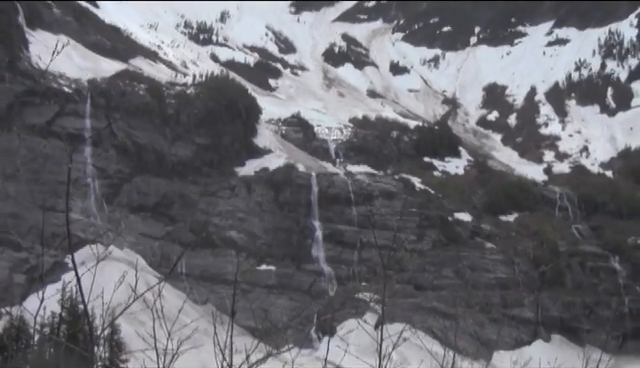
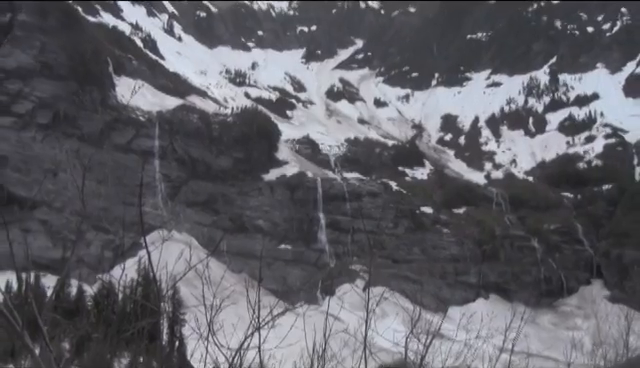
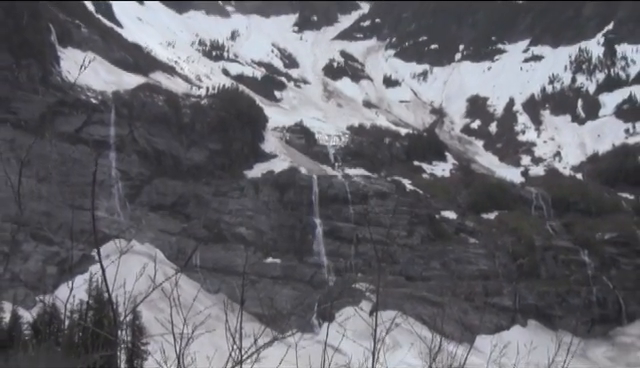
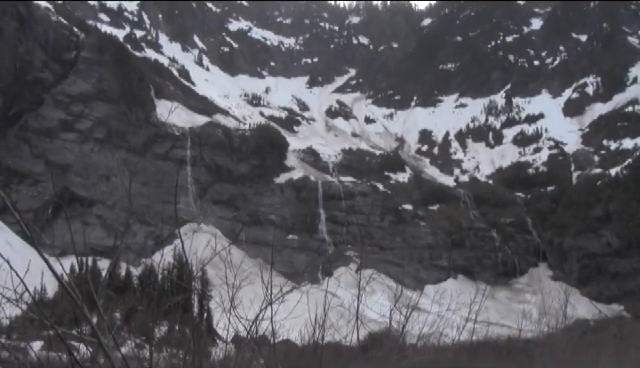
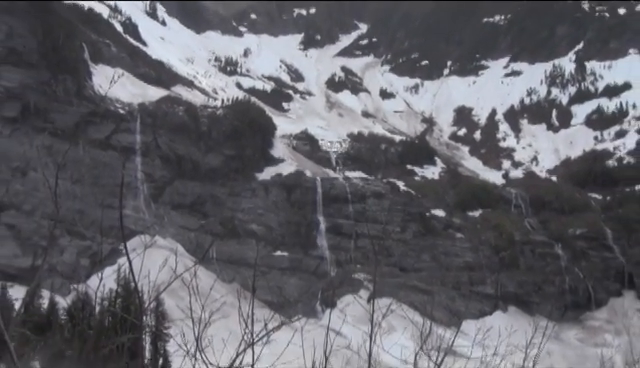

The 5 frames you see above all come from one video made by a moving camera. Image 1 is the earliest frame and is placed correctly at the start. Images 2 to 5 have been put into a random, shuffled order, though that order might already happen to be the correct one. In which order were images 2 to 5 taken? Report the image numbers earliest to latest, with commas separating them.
3, 5, 2, 4
